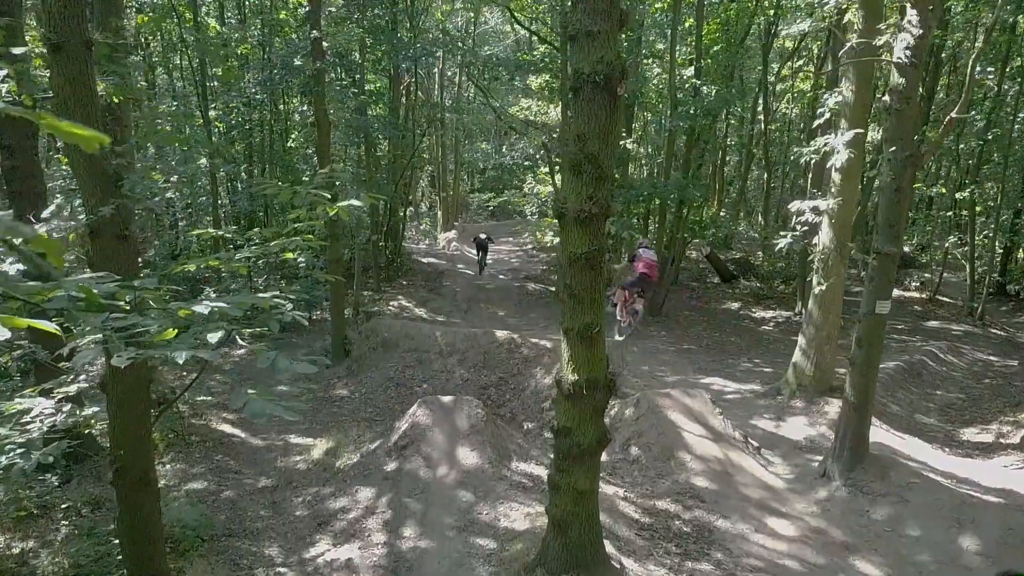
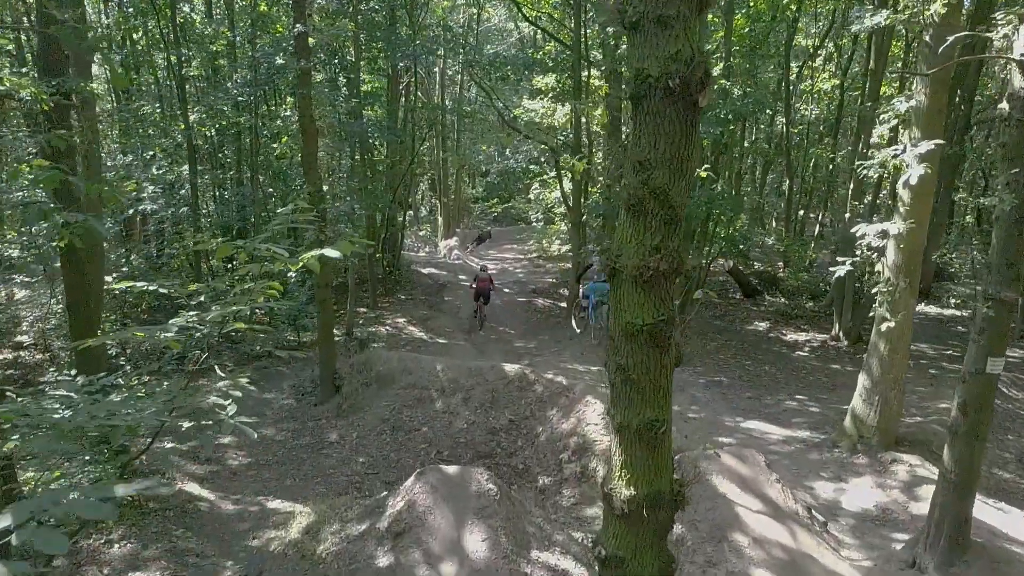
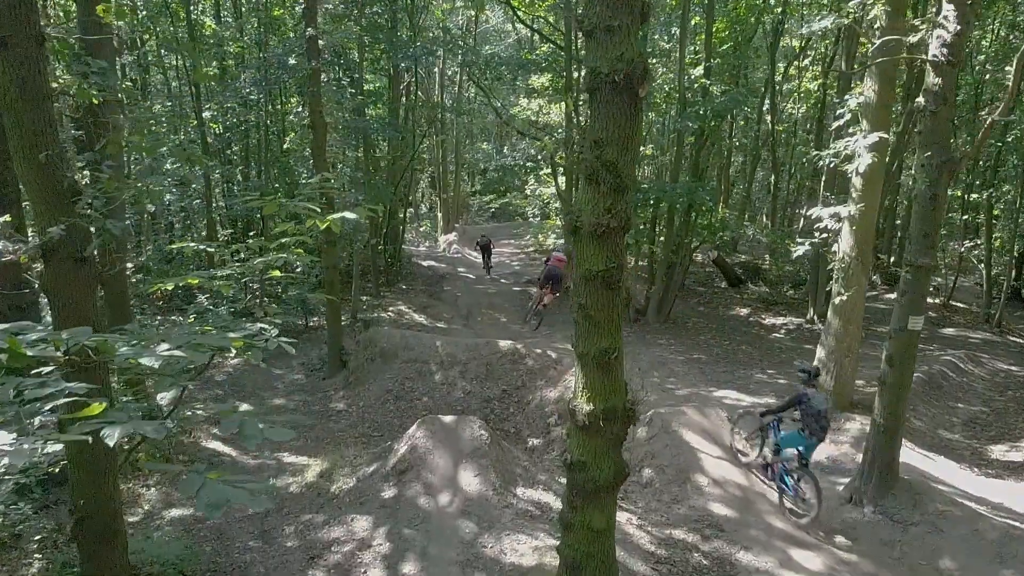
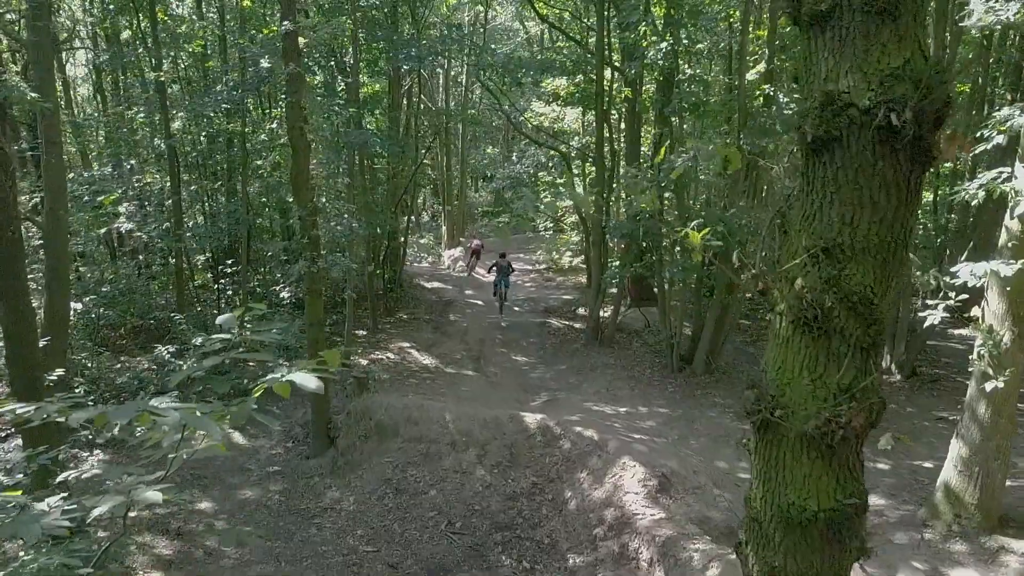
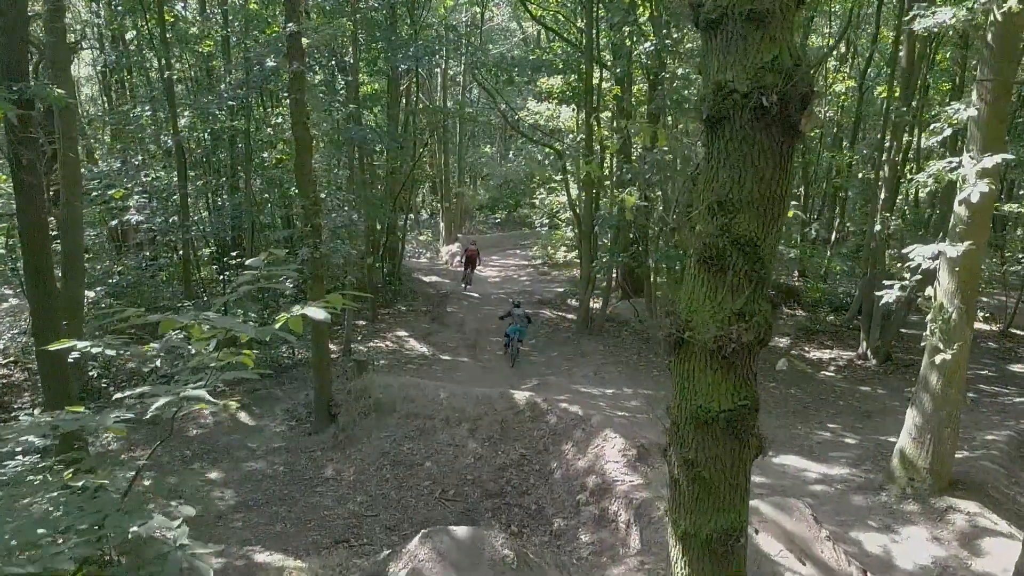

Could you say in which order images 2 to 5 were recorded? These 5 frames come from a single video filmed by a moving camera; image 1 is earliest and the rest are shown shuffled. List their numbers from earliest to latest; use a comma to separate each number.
3, 2, 5, 4
